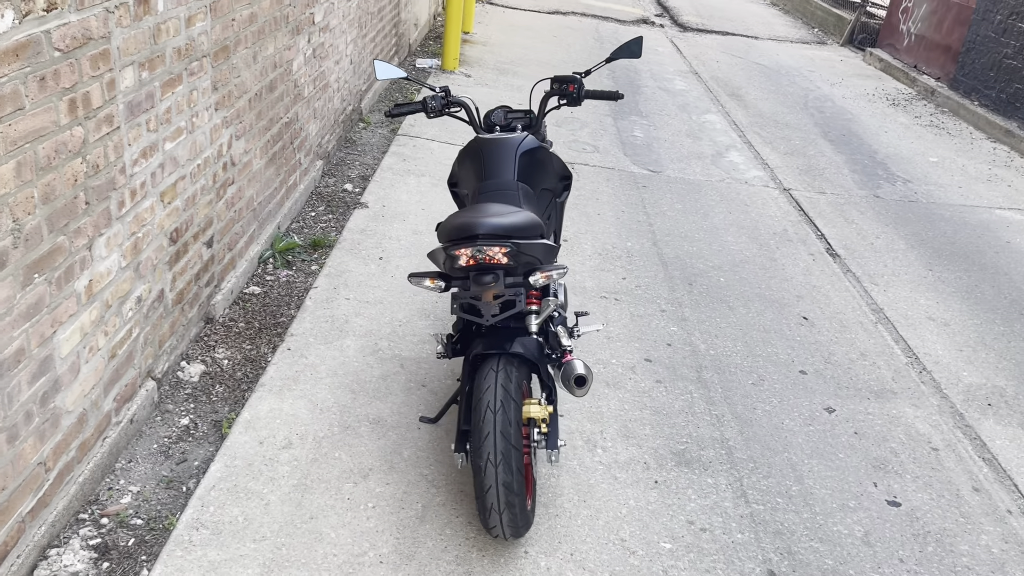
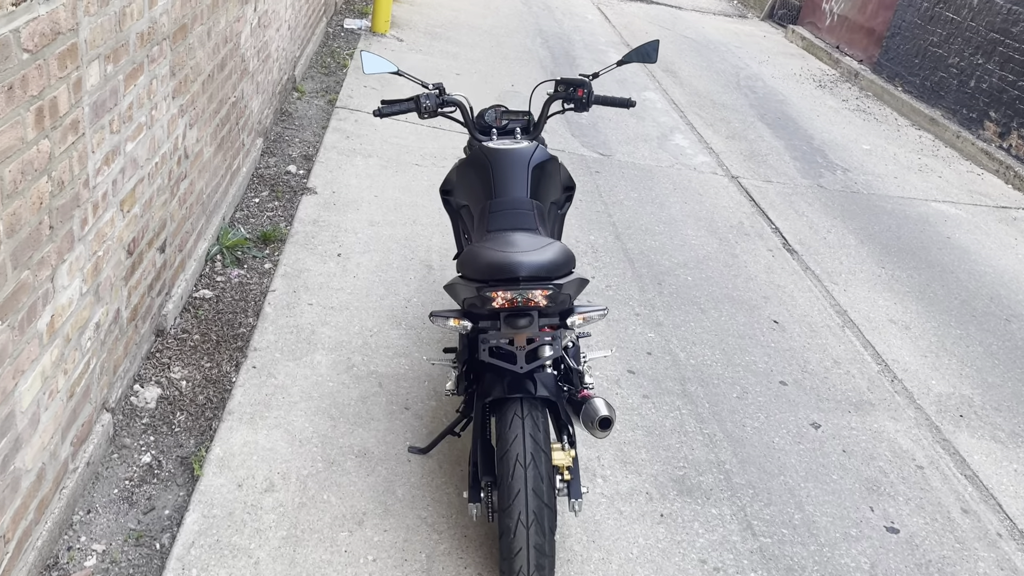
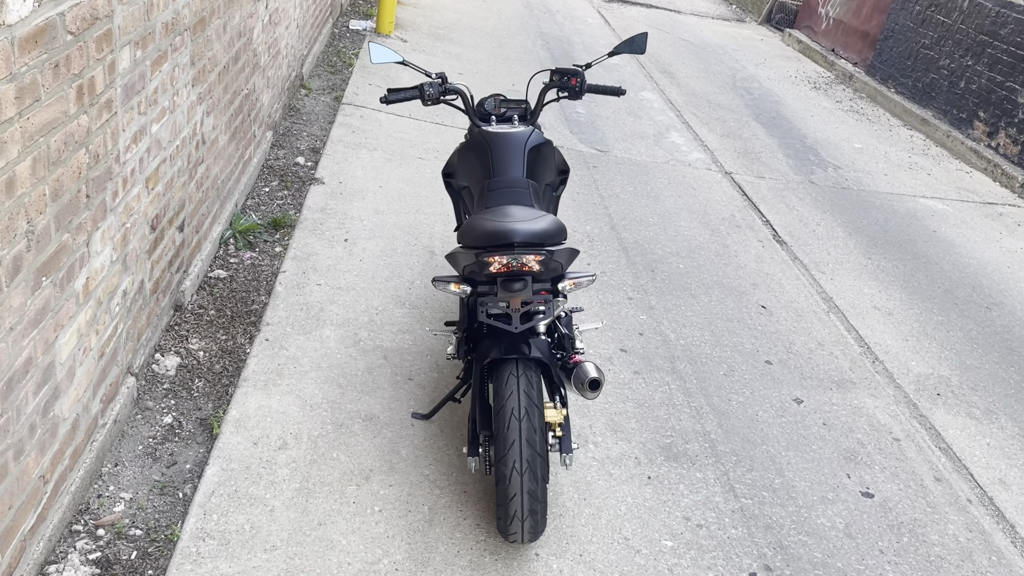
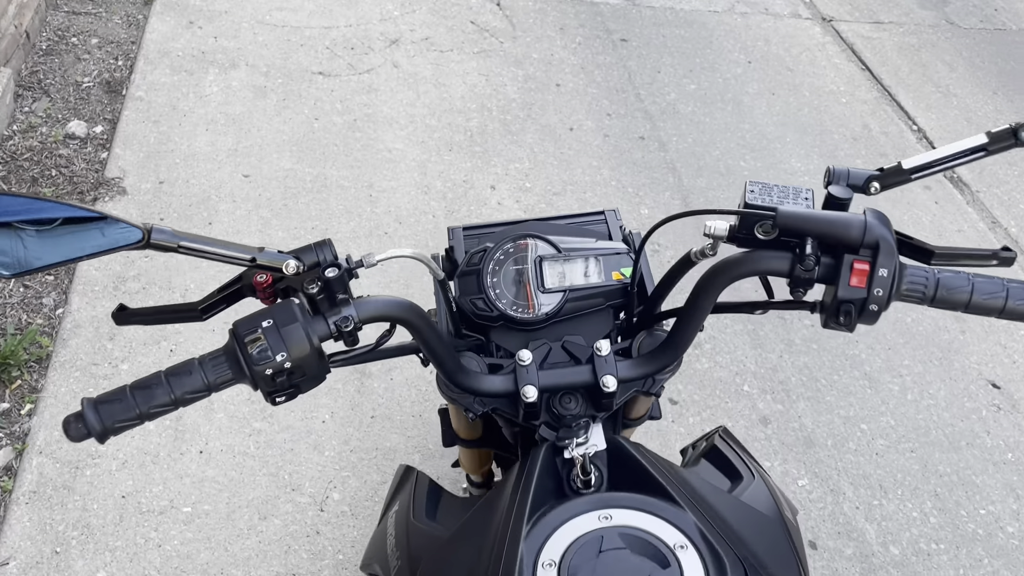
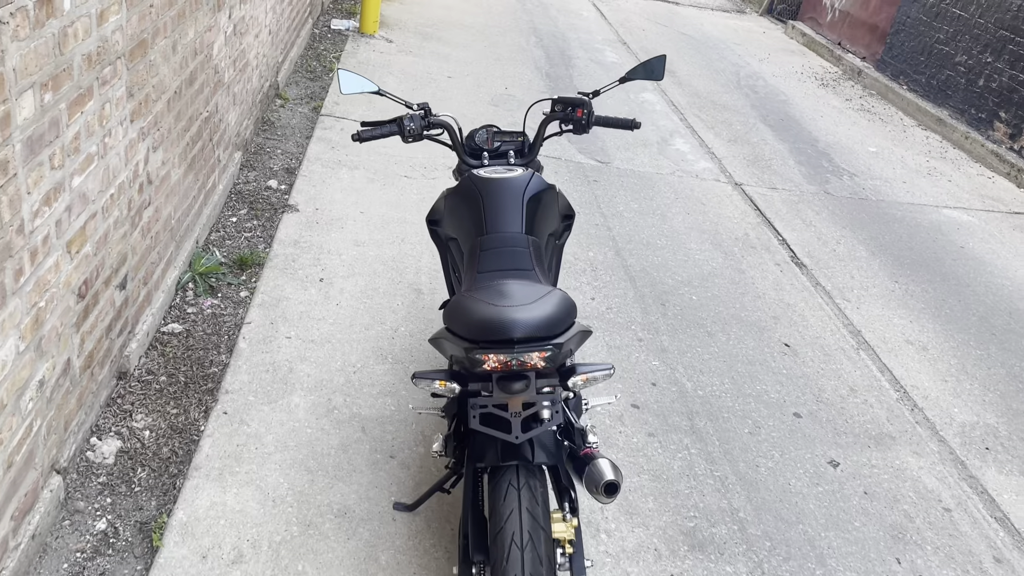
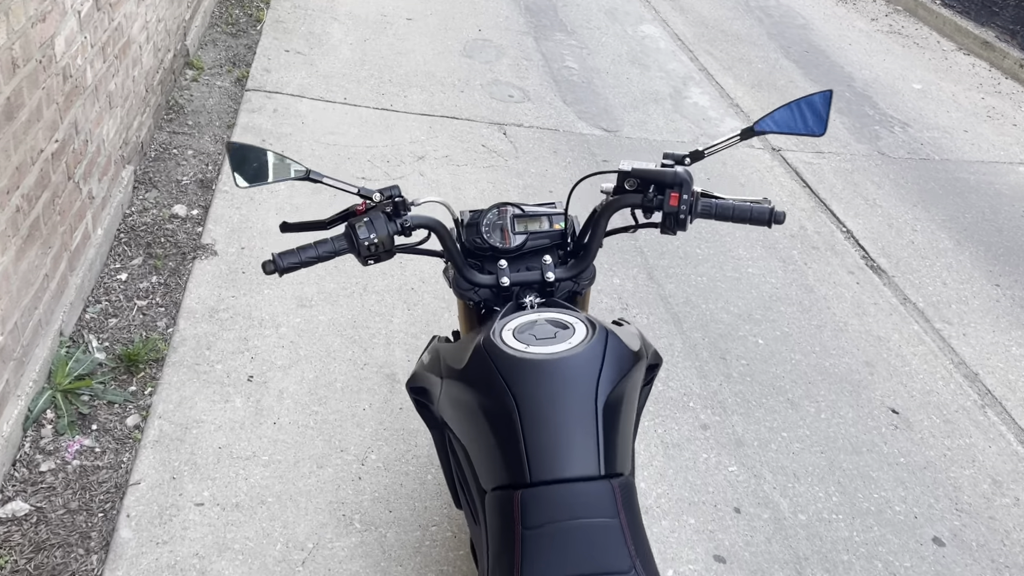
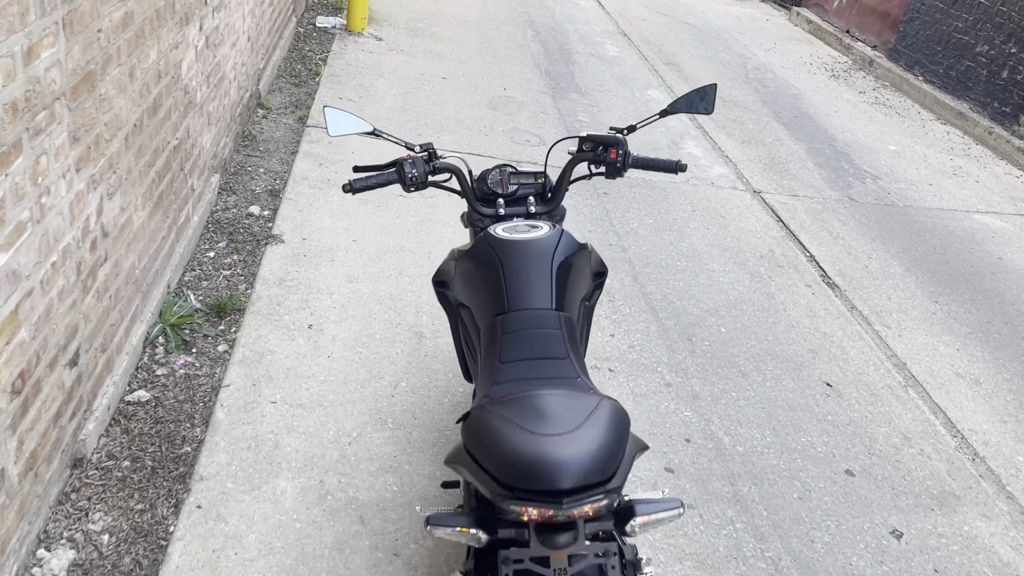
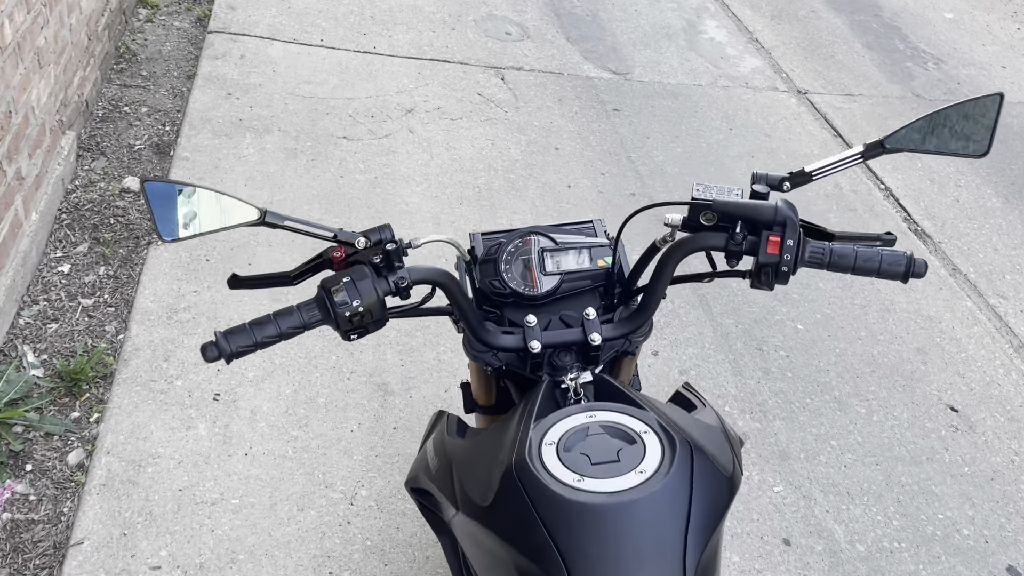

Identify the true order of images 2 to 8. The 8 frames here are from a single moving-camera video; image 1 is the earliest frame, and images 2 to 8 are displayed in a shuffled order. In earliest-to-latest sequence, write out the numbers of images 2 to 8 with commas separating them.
3, 2, 5, 7, 6, 8, 4
